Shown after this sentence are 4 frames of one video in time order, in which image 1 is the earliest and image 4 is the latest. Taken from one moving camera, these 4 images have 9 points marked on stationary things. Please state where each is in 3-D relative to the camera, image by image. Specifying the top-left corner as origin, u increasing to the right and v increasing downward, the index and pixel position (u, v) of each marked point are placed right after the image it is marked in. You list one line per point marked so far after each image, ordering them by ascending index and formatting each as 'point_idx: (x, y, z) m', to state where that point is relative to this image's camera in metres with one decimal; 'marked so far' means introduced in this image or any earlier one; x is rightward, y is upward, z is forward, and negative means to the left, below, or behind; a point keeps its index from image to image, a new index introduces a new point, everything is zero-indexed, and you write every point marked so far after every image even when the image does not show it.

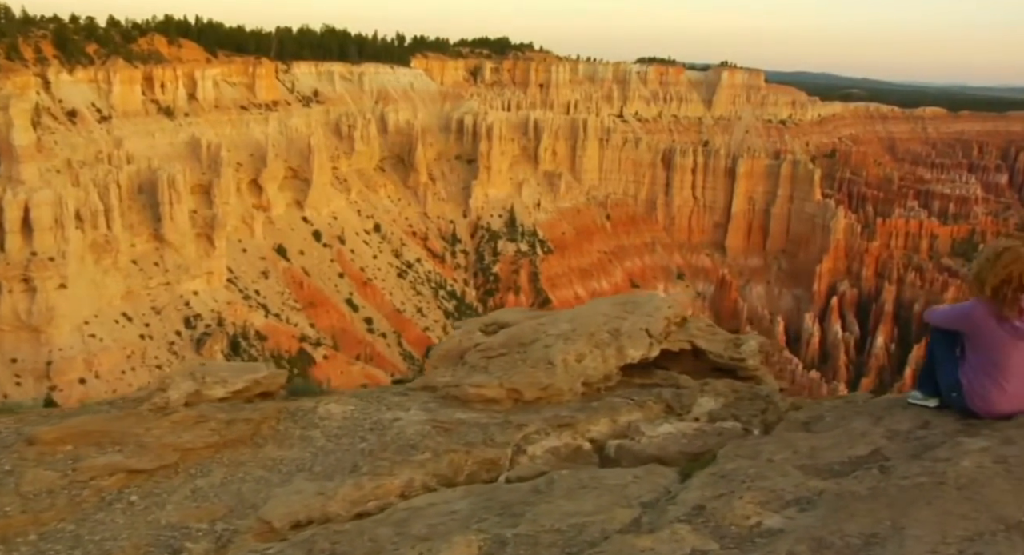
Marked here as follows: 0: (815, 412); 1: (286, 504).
0: (+2.5, -1.2, +6.6) m
1: (-1.5, -1.5, +5.2) m
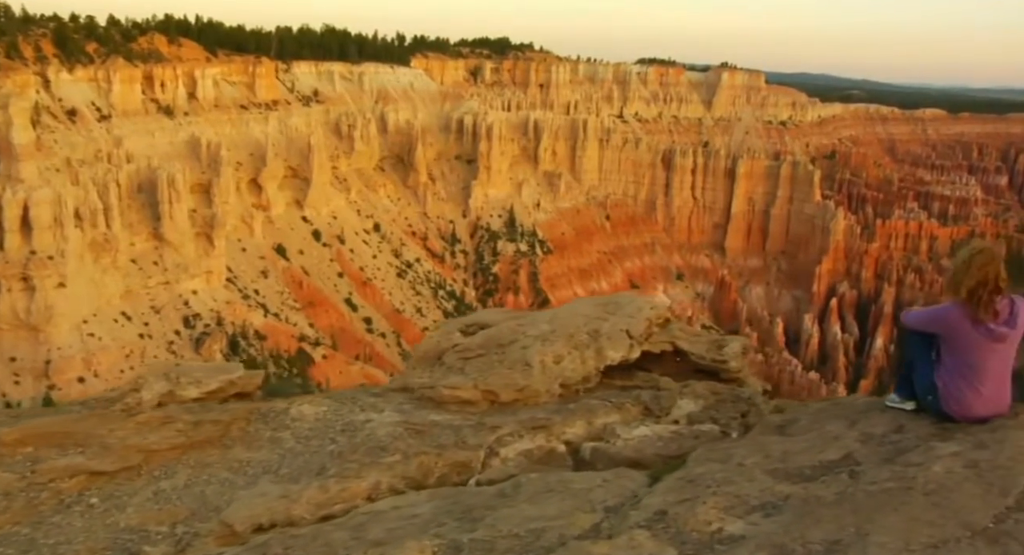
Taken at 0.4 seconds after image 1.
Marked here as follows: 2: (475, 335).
0: (+2.3, -1.2, +6.6) m
1: (-1.7, -1.5, +5.1) m
2: (-0.4, -0.6, +8.2) m
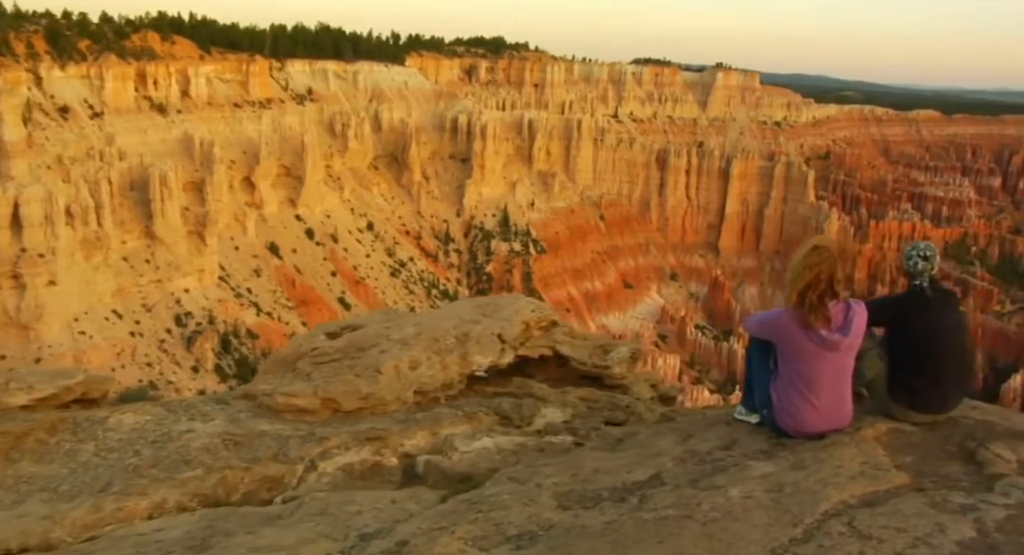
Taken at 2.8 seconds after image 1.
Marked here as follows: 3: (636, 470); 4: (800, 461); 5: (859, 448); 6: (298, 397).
0: (+1.0, -1.2, +6.1) m
1: (-3.0, -1.5, +4.6) m
2: (-1.7, -0.6, +7.7) m
3: (+0.7, -1.1, +4.6) m
4: (+1.6, -1.0, +4.4) m
5: (+2.1, -1.0, +4.7) m
6: (-1.8, -1.0, +6.6) m
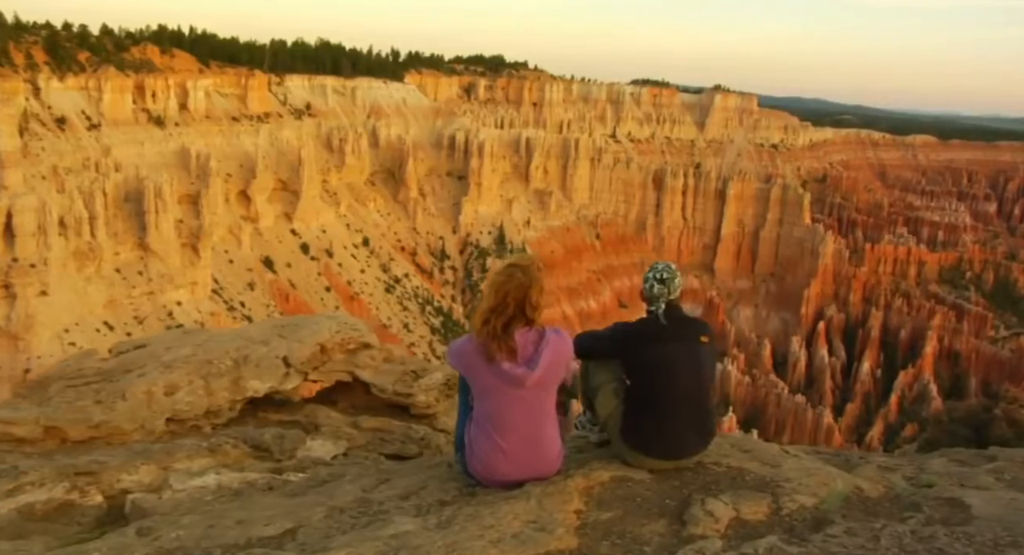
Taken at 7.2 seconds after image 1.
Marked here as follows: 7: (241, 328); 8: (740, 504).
0: (-0.9, -1.3, +5.4) m
1: (-4.9, -1.5, +3.9) m
2: (-3.6, -0.7, +7.1) m
3: (-1.2, -1.2, +3.9) m
4: (-0.3, -1.2, +3.8) m
5: (+0.2, -1.1, +4.0) m
6: (-3.7, -1.1, +5.9) m
7: (-2.5, -0.5, +7.4) m
8: (+1.2, -1.2, +4.2) m
